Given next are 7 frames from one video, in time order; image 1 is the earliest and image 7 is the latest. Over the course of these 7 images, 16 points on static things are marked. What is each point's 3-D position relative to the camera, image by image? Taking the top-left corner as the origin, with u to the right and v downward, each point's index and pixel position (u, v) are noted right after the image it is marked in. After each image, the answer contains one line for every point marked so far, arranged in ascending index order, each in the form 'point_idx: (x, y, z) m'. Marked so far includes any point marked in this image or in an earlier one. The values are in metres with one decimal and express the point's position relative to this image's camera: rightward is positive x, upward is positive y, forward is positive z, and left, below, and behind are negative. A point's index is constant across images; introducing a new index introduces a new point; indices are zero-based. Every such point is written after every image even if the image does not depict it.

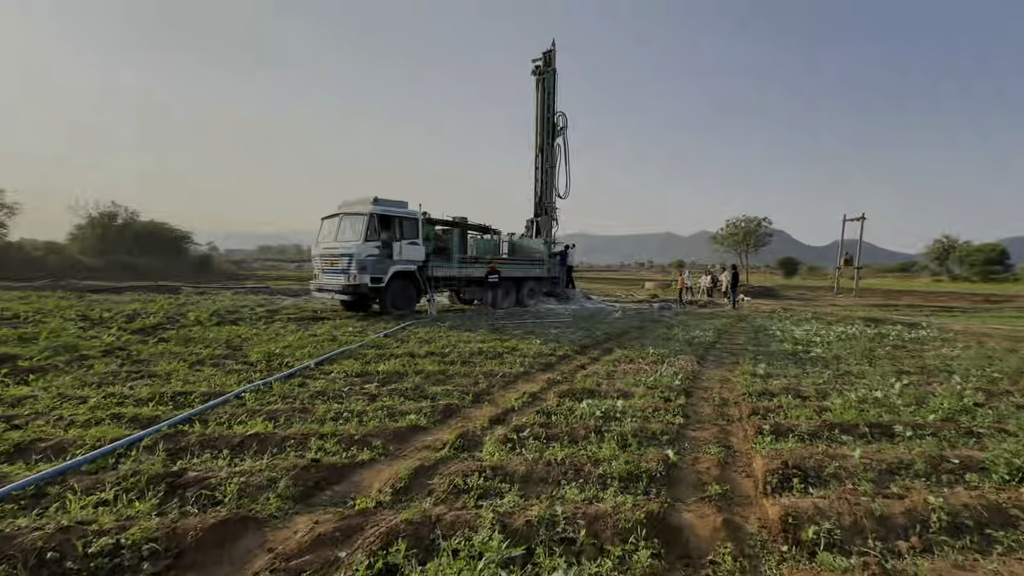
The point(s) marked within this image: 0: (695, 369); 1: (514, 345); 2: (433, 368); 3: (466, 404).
0: (+2.9, -1.3, +7.2) m
1: (0.0, -1.1, +8.9) m
2: (-1.2, -1.2, +6.7) m
3: (-0.5, -1.3, +5.2) m
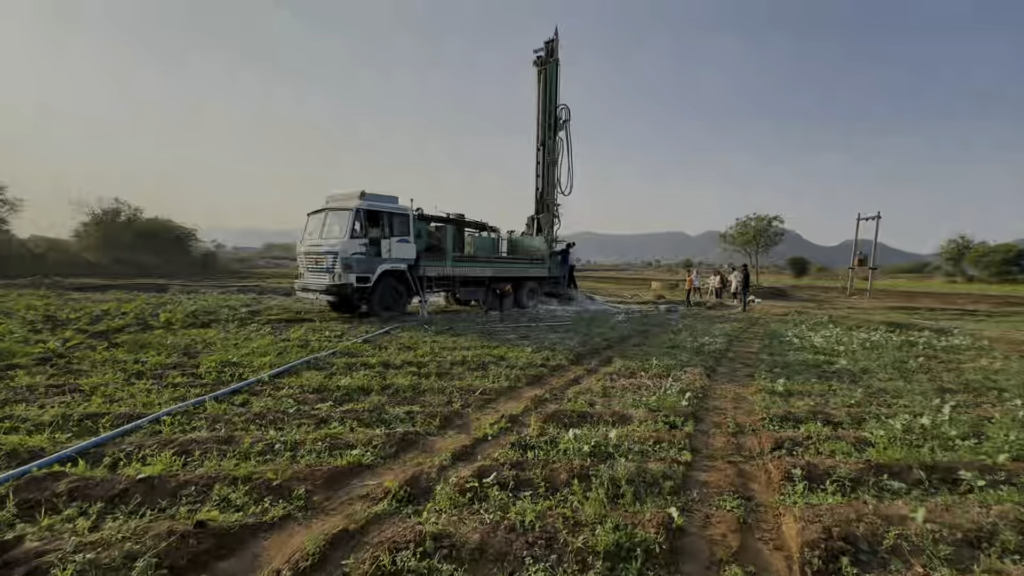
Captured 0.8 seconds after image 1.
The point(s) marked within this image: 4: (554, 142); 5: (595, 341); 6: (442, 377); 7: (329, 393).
0: (+2.6, -1.3, +6.3) m
1: (-0.2, -1.2, +8.0) m
2: (-1.4, -1.2, +5.9) m
3: (-0.8, -1.4, +4.3) m
4: (+1.8, +6.1, +19.6) m
5: (+1.8, -1.2, +9.8) m
6: (-1.0, -1.2, +6.4) m
7: (-2.1, -1.2, +5.4) m
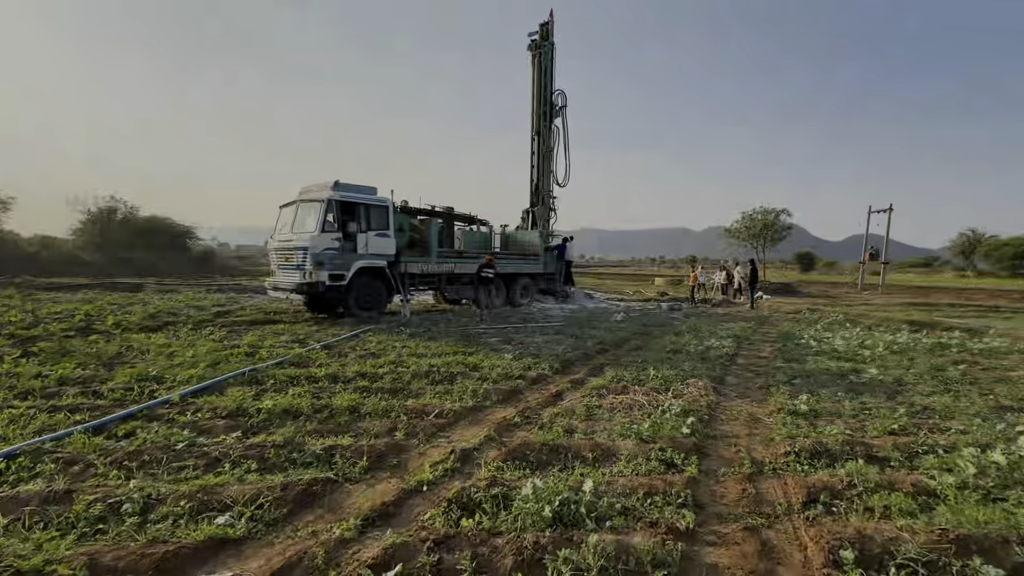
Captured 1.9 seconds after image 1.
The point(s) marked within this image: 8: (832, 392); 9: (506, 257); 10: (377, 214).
0: (+2.3, -1.3, +5.3) m
1: (-0.5, -1.1, +7.0) m
2: (-1.8, -1.2, +4.8) m
3: (-1.2, -1.4, +3.3) m
4: (+1.5, +6.3, +18.5) m
5: (+1.4, -1.1, +8.8) m
6: (-1.4, -1.2, +5.3) m
7: (-2.5, -1.2, +4.4) m
8: (+4.0, -1.3, +5.7) m
9: (-0.2, +1.1, +16.1) m
10: (-3.6, +2.0, +12.4) m
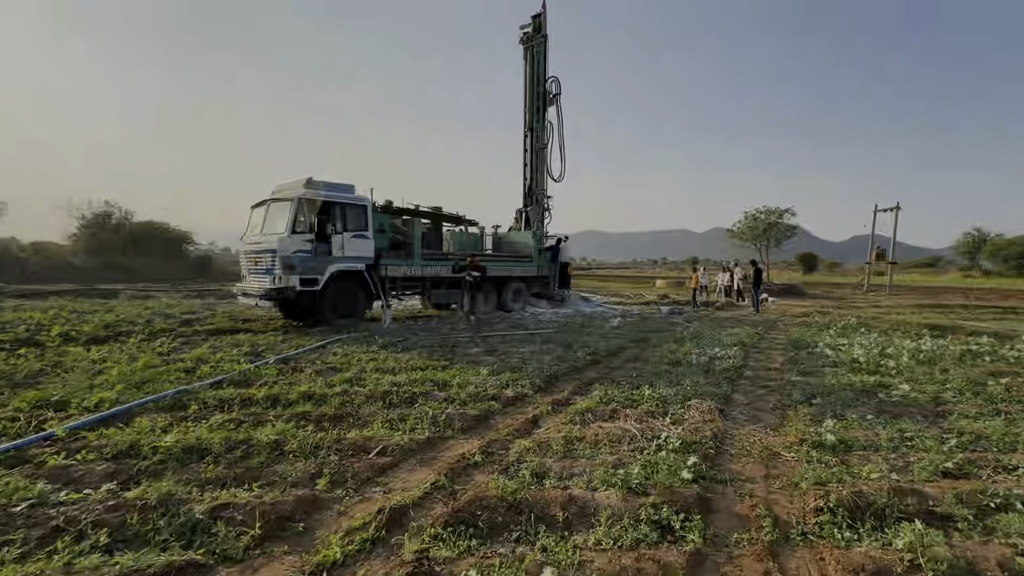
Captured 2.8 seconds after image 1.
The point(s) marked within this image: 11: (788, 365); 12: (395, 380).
0: (+1.9, -1.4, +4.4) m
1: (-0.8, -1.2, +6.1) m
2: (-2.1, -1.3, +3.9) m
3: (-1.5, -1.4, +2.4) m
4: (+1.2, +6.1, +17.6) m
5: (+1.1, -1.2, +7.9) m
6: (-1.7, -1.3, +4.4) m
7: (-2.8, -1.3, +3.5) m
8: (+3.6, -1.3, +4.8) m
9: (-0.5, +0.9, +15.2) m
10: (-3.9, +1.9, +11.6) m
11: (+4.4, -1.2, +7.4) m
12: (-1.5, -1.2, +6.0) m
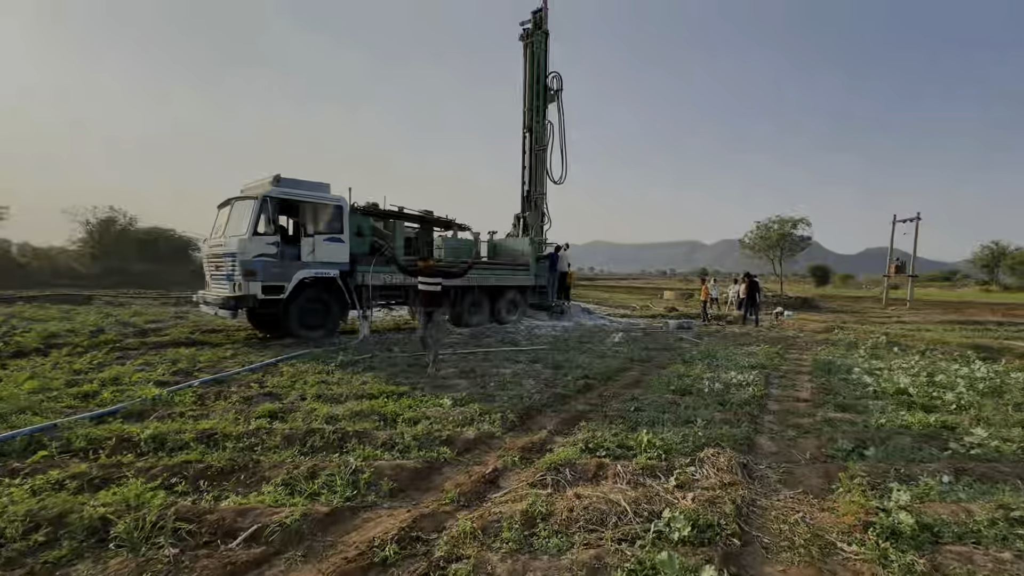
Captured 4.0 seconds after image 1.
0: (+1.6, -1.5, +3.1) m
1: (-1.2, -1.3, +4.9) m
2: (-2.5, -1.3, +2.8) m
3: (-1.9, -1.4, +1.2) m
4: (+1.1, +5.7, +16.6) m
5: (+0.8, -1.4, +6.7) m
6: (-2.1, -1.4, +3.3) m
7: (-3.2, -1.3, +2.4) m
8: (+3.3, -1.5, +3.6) m
9: (-0.7, +0.6, +14.1) m
10: (-4.2, +1.7, +10.5) m
11: (+4.1, -1.4, +6.1) m
12: (-1.9, -1.3, +4.8) m
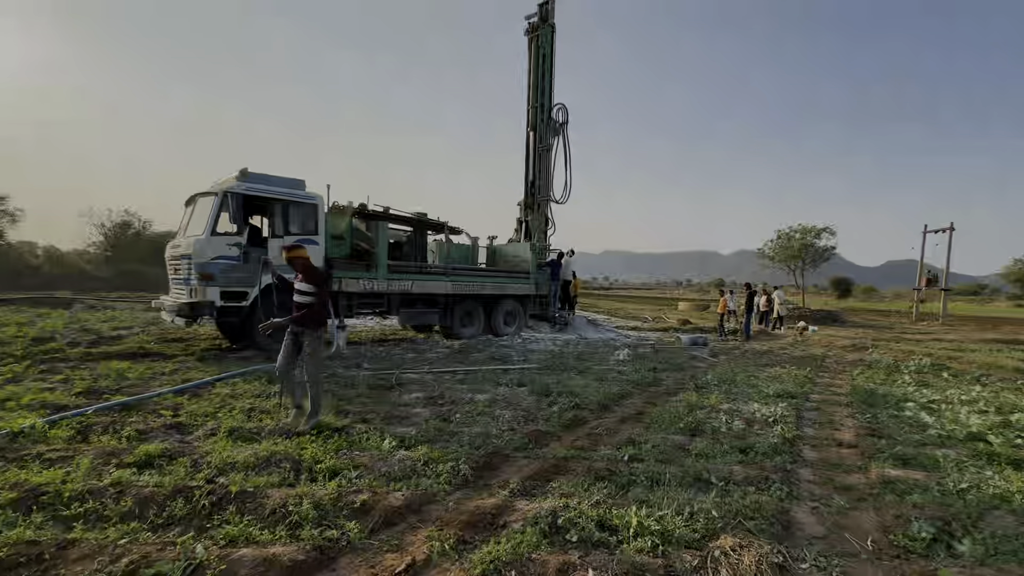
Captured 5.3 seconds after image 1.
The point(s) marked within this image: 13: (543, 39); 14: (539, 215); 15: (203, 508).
0: (+1.1, -1.5, +1.9) m
1: (-1.6, -1.4, +3.8) m
2: (-2.9, -1.3, +1.7) m
3: (-2.4, -1.4, +0.1) m
4: (+1.2, +5.4, +15.5) m
5: (+0.5, -1.5, +5.5) m
6: (-2.5, -1.4, +2.2) m
7: (-3.7, -1.3, +1.3) m
8: (+2.8, -1.6, +2.3) m
9: (-0.7, +0.4, +12.9) m
10: (-4.3, +1.5, +9.5) m
11: (+3.7, -1.6, +4.8) m
12: (-2.2, -1.4, +3.7) m
13: (+1.1, +8.4, +15.7) m
14: (+0.9, +2.4, +15.4) m
15: (-2.0, -1.4, +3.0) m
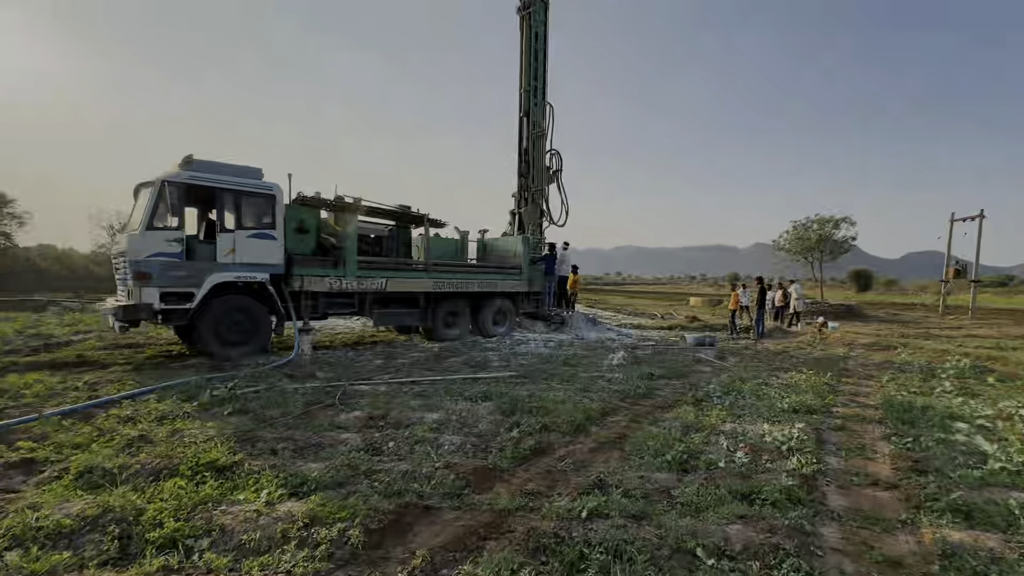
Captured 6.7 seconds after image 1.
0: (+0.5, -1.5, +0.9) m
1: (-2.1, -1.4, +2.8) m
2: (-3.5, -1.4, +0.7) m
3: (-3.0, -1.5, -0.8) m
4: (+0.9, +5.5, +14.4) m
5: (0.0, -1.5, +4.4) m
6: (-3.1, -1.4, +1.2) m
7: (-4.3, -1.4, +0.4) m
8: (+2.3, -1.5, +1.2) m
9: (-1.0, +0.5, +11.9) m
10: (-4.7, +1.5, +8.6) m
11: (+3.2, -1.5, +3.7) m
12: (-2.8, -1.4, +2.7) m
13: (+0.7, +8.5, +14.6) m
14: (+0.6, +2.5, +14.3) m
15: (-2.5, -1.4, +2.0) m
